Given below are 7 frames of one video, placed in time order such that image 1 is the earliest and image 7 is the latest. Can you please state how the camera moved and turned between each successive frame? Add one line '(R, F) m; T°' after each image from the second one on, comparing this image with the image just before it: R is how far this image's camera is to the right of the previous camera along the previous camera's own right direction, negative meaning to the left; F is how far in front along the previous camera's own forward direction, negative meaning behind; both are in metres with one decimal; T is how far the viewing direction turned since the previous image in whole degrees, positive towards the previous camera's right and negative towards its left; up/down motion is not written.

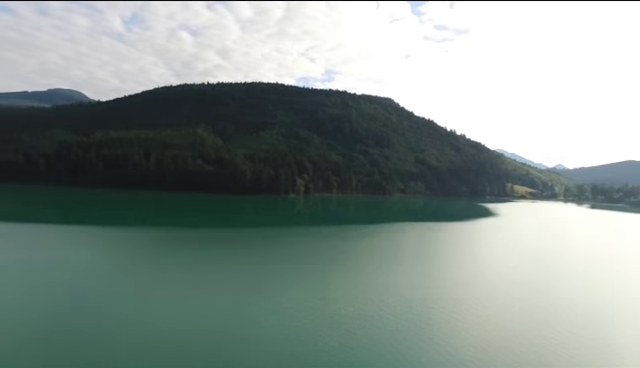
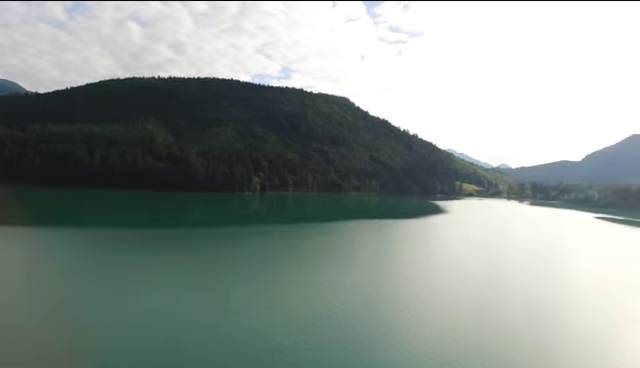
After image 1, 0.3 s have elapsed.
(-0.2, -2.0) m; +5°
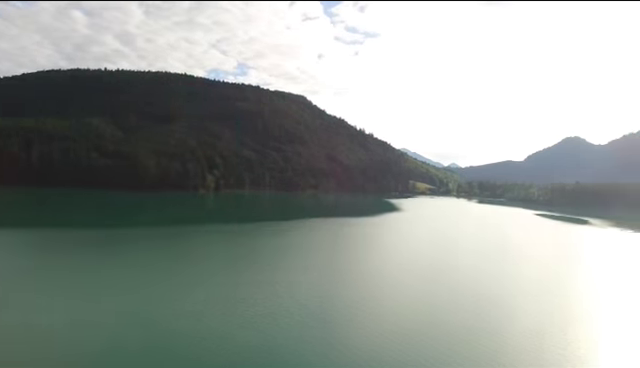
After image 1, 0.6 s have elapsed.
(0.0, -1.3) m; +5°
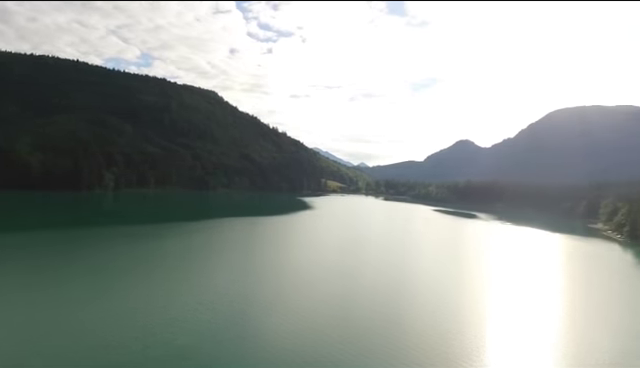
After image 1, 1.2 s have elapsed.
(-0.1, -2.1) m; +10°
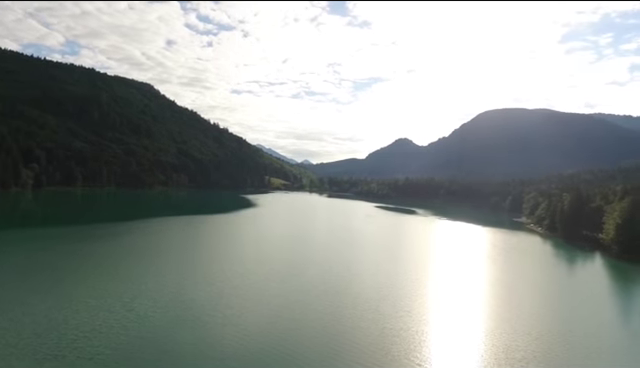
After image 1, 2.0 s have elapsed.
(-0.5, -1.3) m; +7°
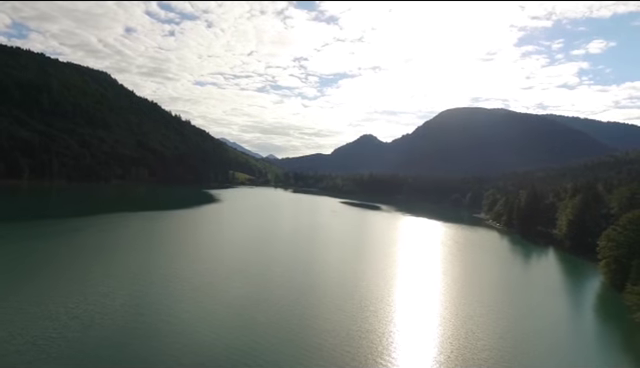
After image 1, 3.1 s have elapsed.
(-0.4, -0.1) m; +4°
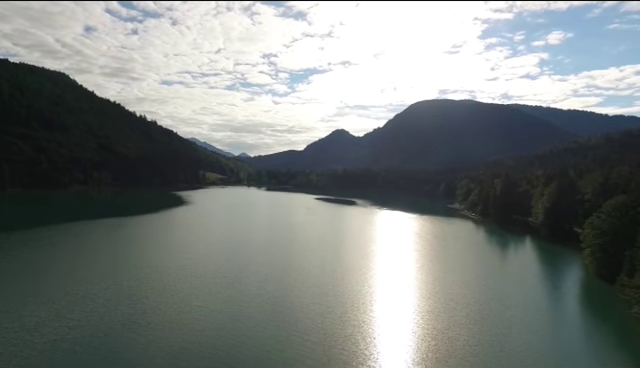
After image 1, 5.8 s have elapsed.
(0.0, +1.2) m; +3°
